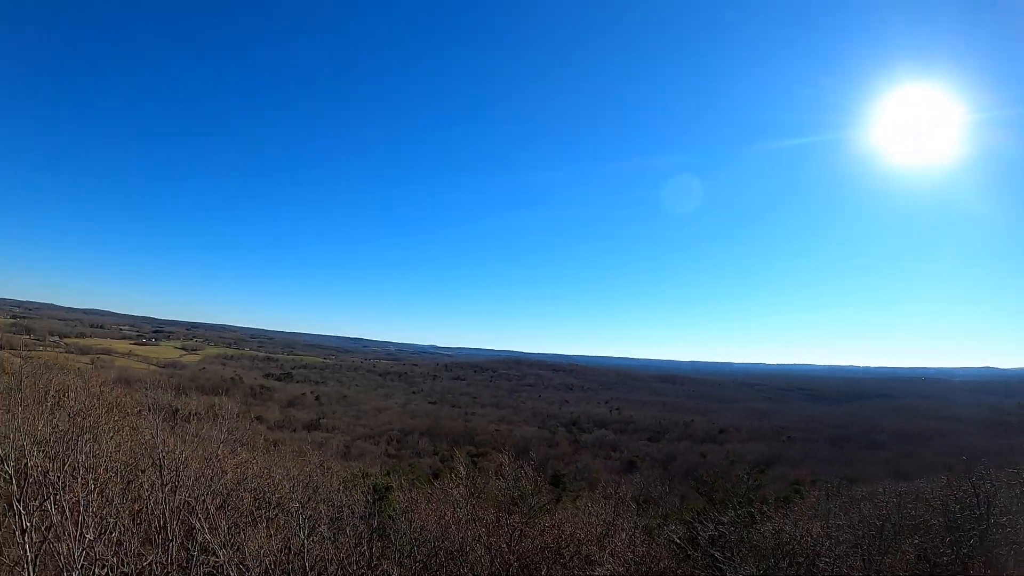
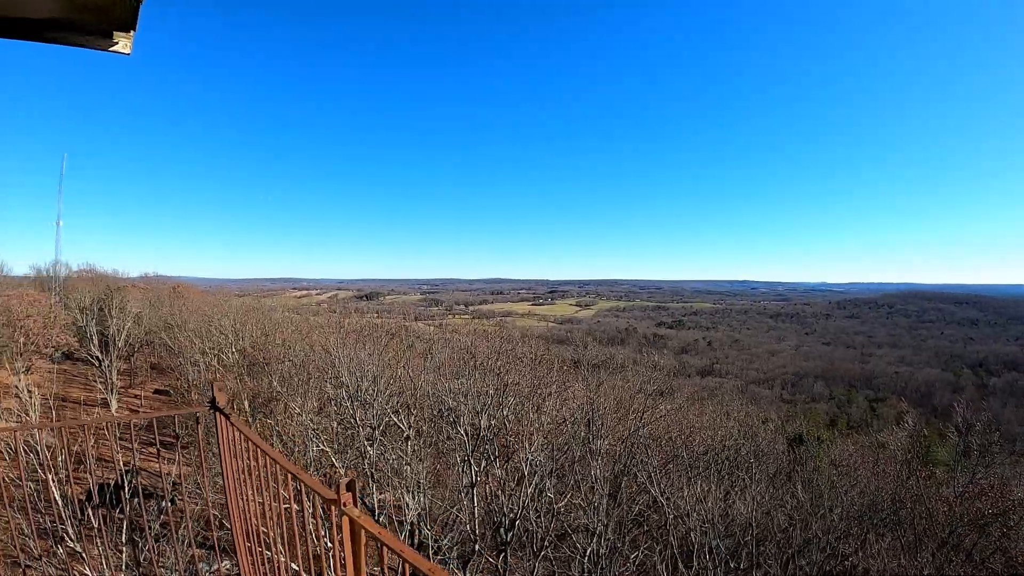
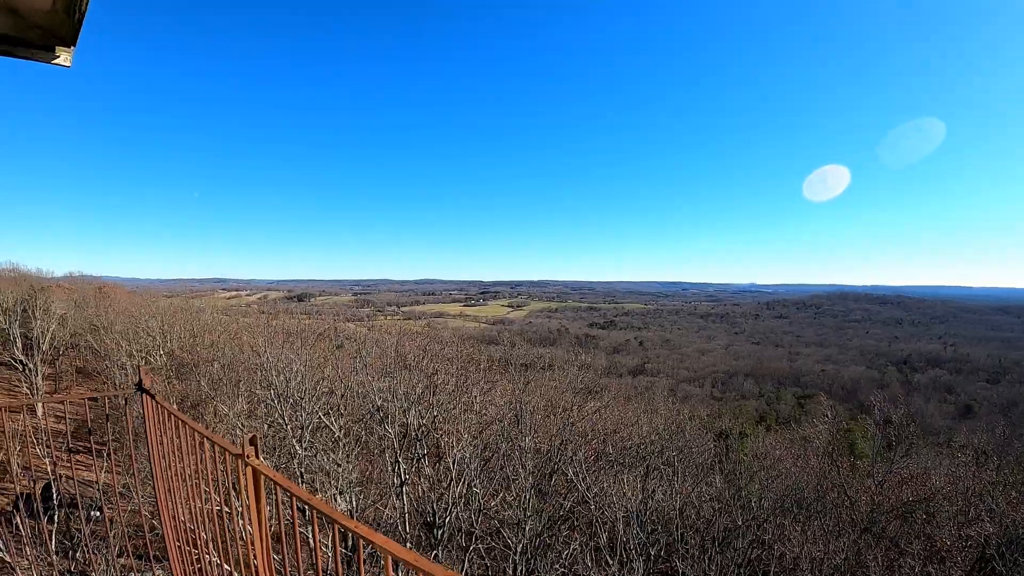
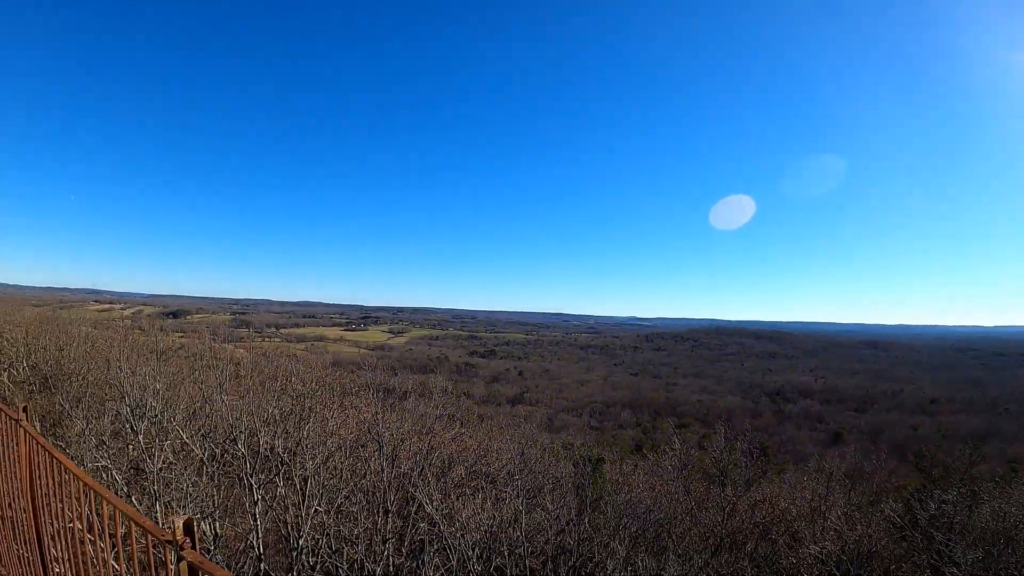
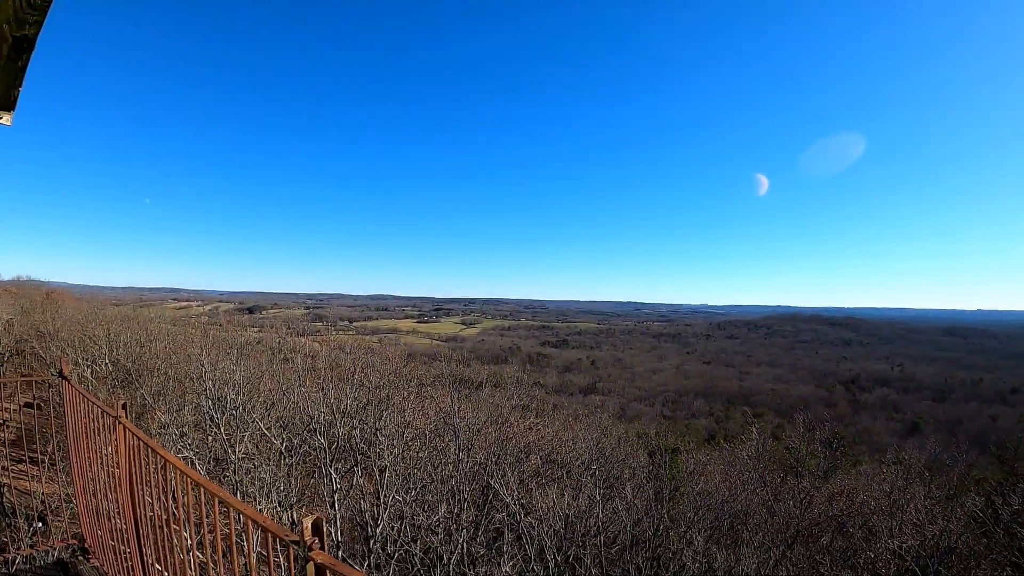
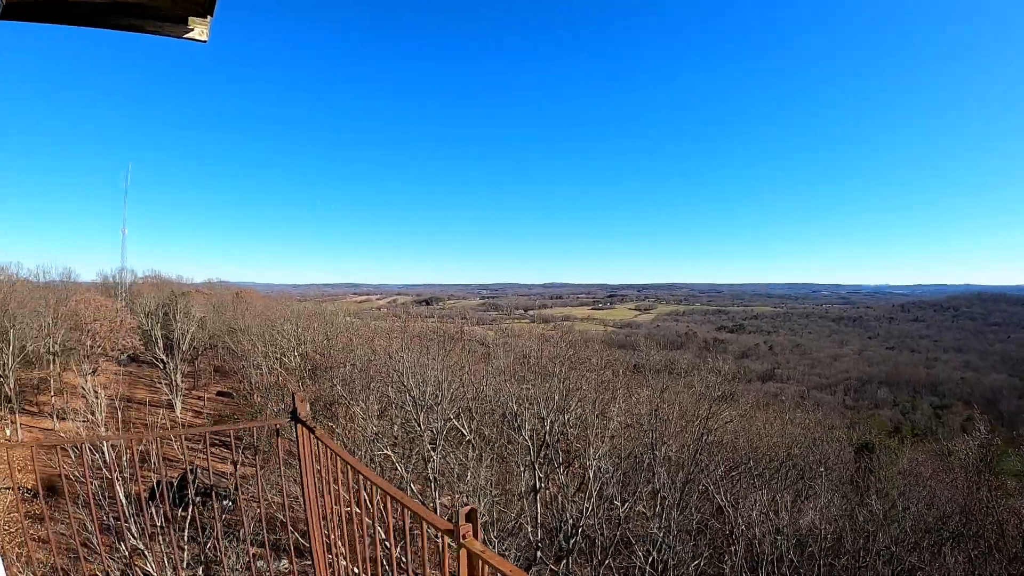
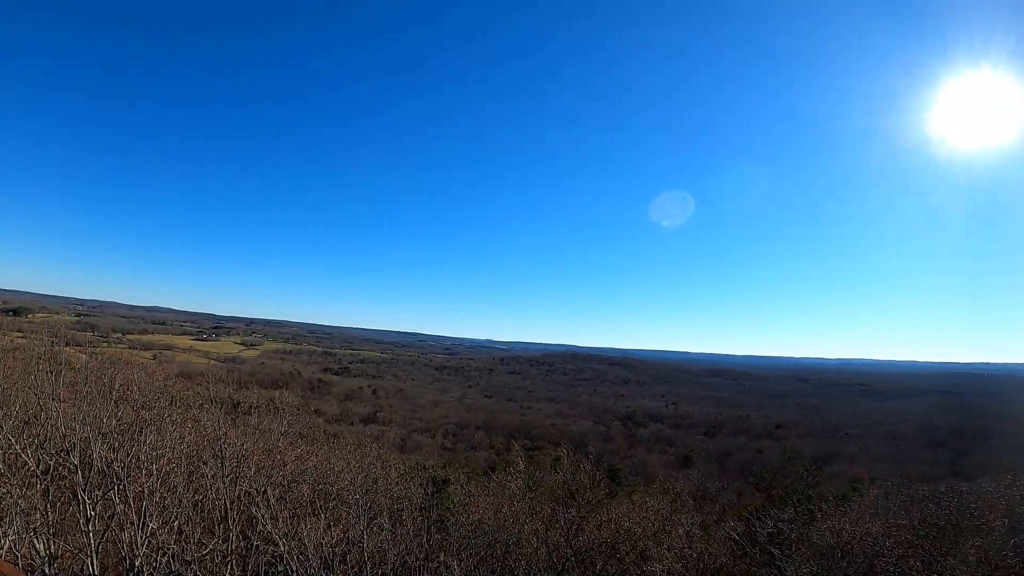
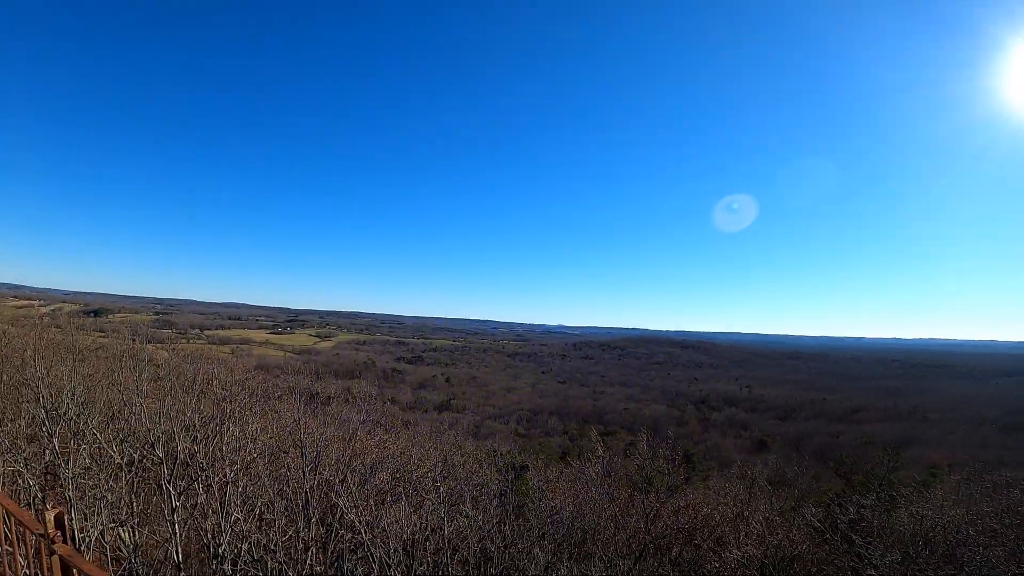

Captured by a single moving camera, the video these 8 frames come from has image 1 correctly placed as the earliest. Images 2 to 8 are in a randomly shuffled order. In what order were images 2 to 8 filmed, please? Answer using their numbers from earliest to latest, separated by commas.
7, 8, 4, 5, 3, 2, 6
